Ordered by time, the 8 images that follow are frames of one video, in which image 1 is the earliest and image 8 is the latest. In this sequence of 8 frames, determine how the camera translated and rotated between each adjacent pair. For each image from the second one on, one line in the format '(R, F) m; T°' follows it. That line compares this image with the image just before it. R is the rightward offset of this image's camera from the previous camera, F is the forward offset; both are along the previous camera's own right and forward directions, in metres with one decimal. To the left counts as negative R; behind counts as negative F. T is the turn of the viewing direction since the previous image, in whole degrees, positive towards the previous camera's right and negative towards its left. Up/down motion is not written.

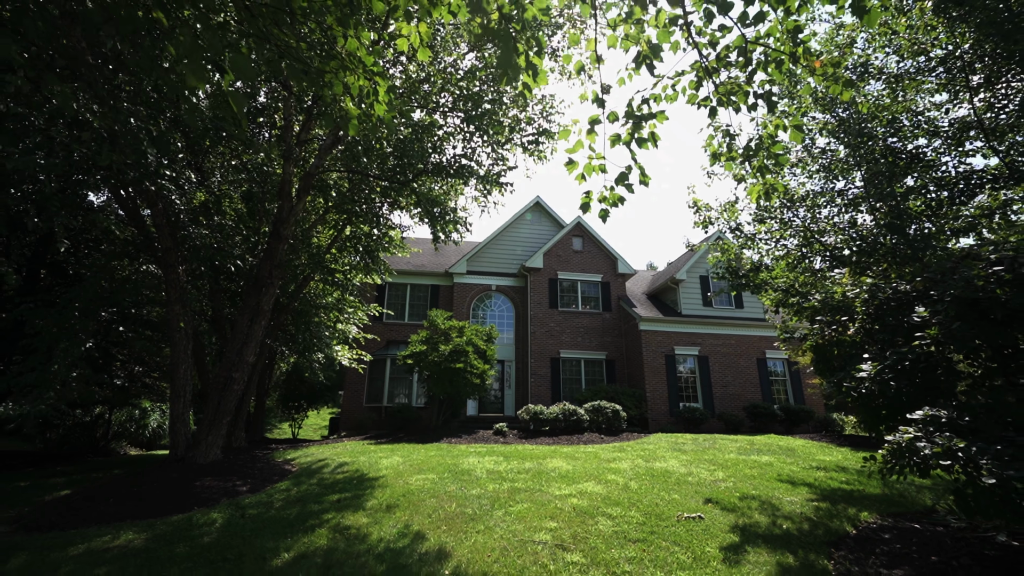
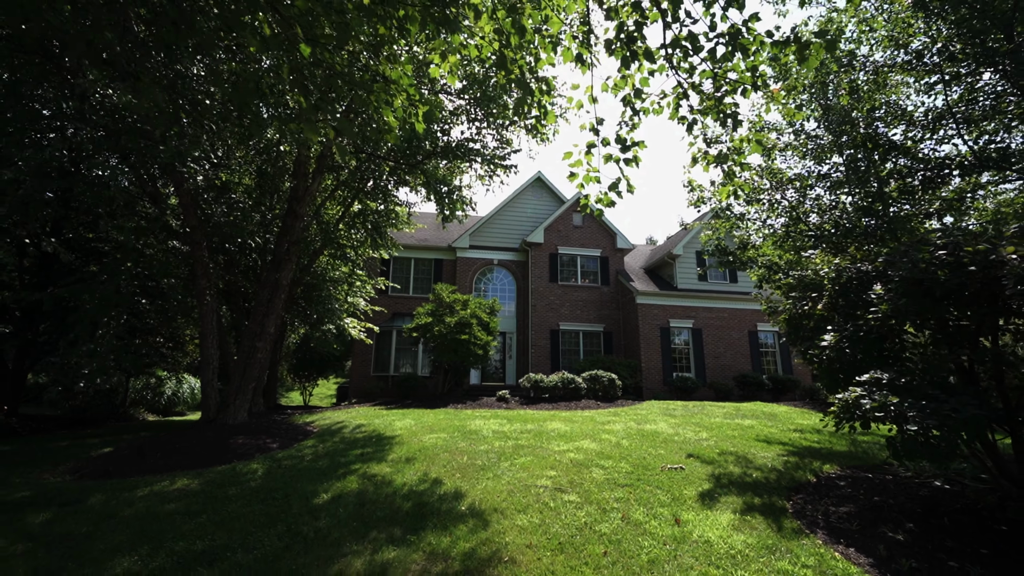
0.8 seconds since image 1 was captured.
(-0.1, -0.5) m; 0°
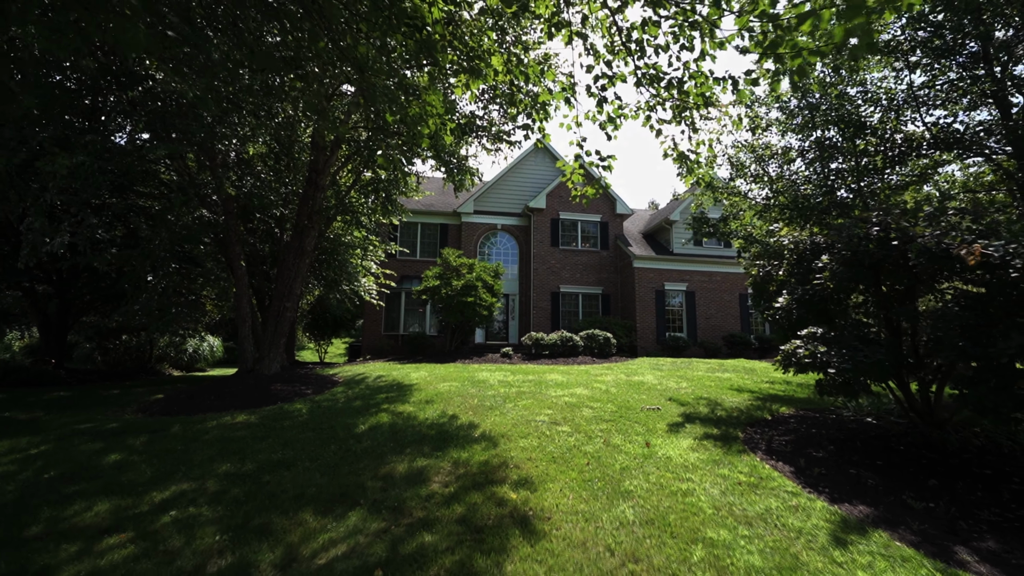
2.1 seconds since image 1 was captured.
(0.0, -0.9) m; 0°
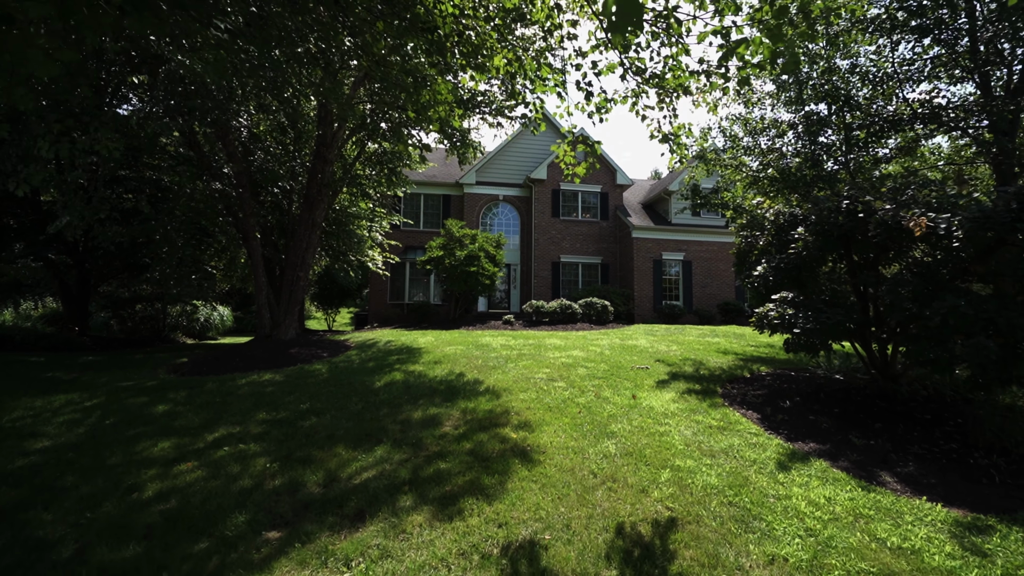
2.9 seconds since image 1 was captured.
(0.0, -0.5) m; 0°
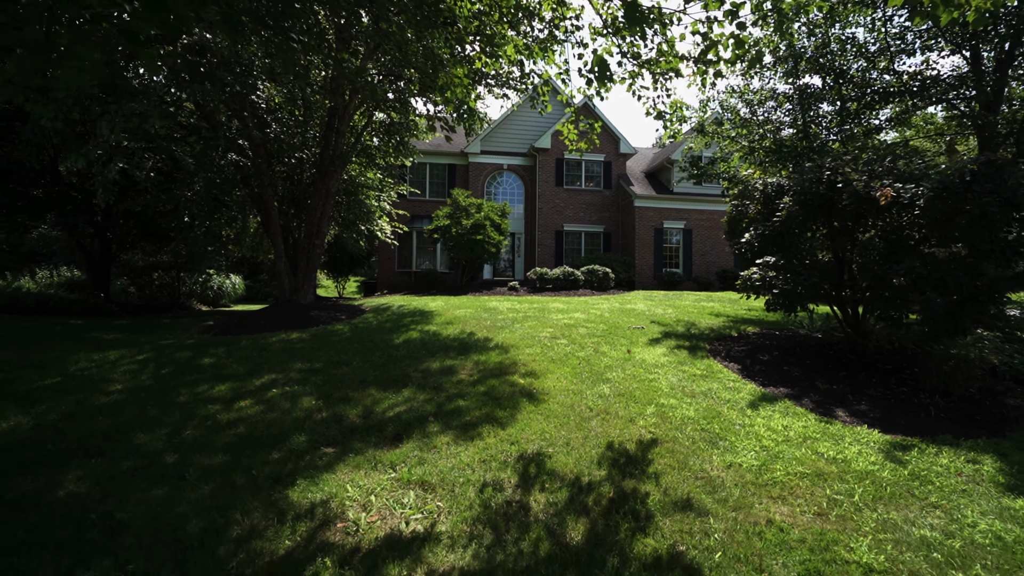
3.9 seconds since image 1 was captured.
(0.0, -0.5) m; 0°
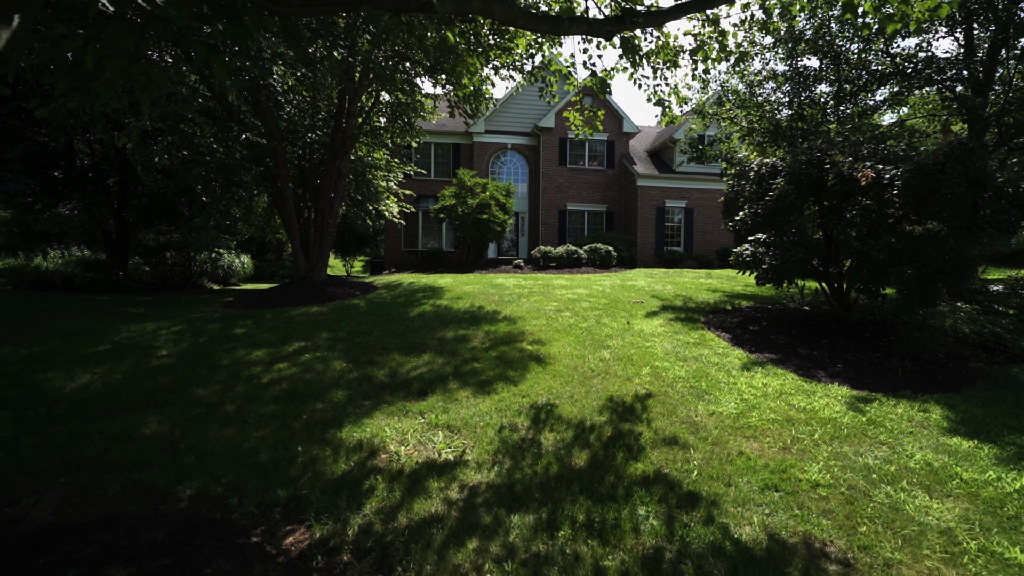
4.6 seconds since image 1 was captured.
(-0.1, -0.4) m; 0°
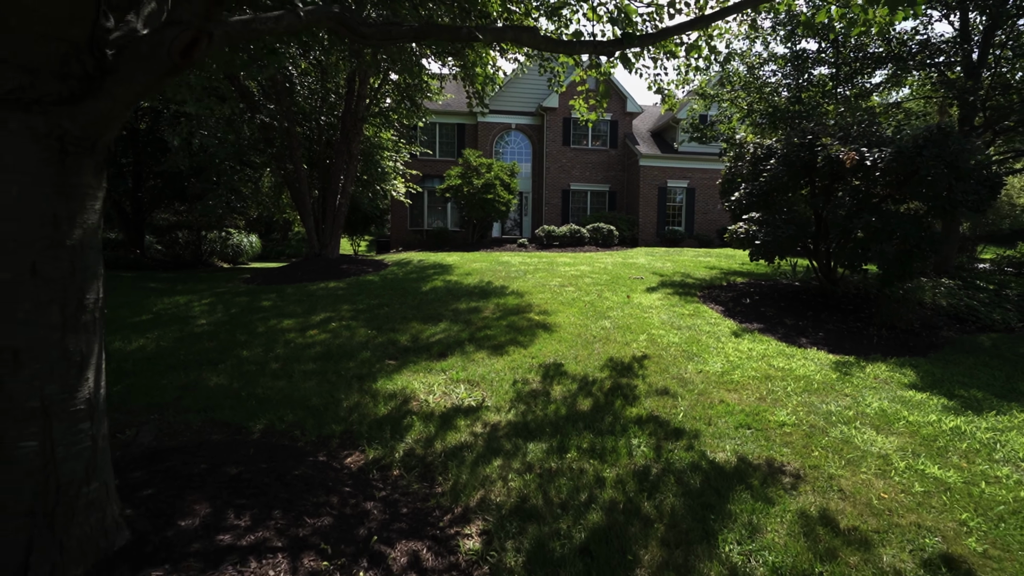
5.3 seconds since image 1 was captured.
(-0.1, -0.4) m; 0°
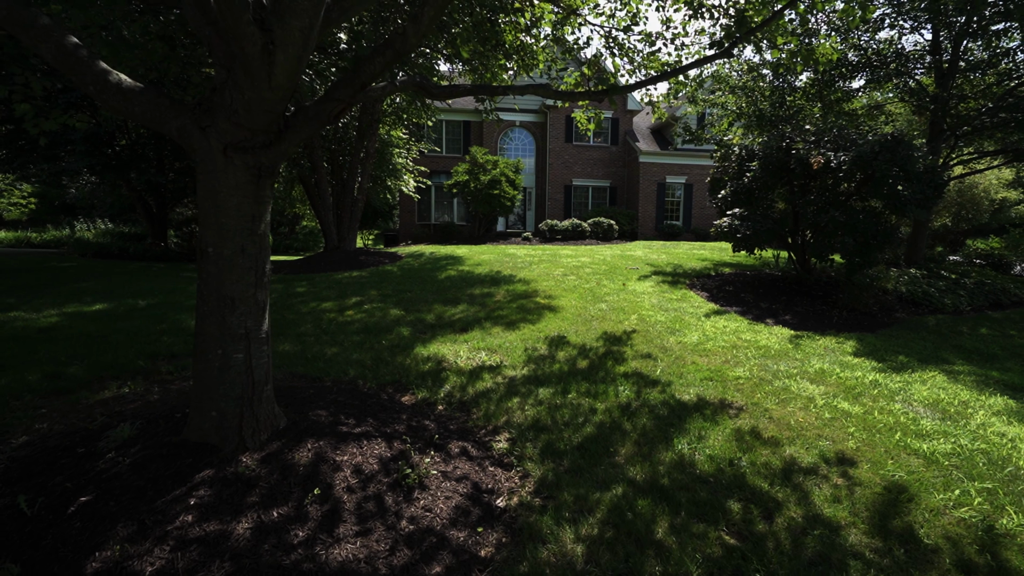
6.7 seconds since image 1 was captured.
(-0.1, -0.8) m; 0°
